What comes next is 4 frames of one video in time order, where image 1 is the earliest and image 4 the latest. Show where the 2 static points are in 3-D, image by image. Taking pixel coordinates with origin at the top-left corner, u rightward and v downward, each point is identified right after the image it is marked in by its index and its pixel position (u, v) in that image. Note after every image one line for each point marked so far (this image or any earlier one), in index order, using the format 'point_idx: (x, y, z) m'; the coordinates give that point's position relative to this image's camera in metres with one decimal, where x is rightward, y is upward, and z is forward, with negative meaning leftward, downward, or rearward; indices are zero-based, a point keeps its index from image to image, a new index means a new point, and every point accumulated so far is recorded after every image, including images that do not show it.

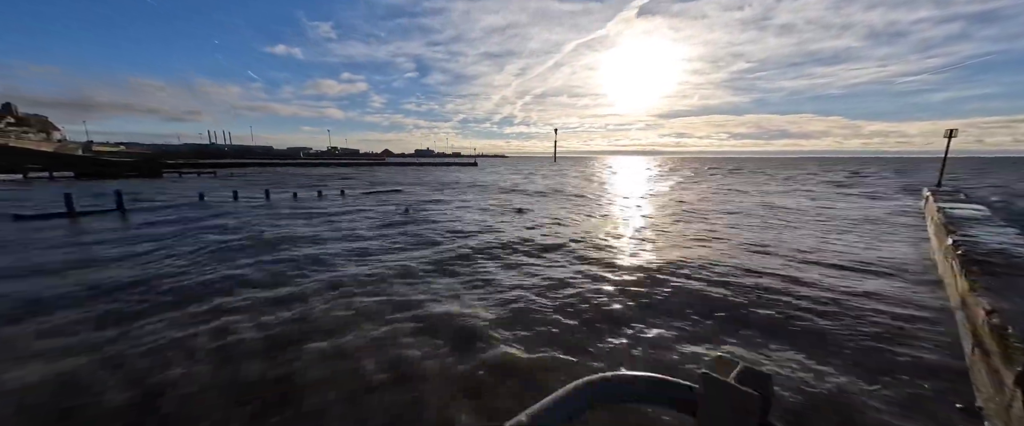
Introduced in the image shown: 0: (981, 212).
0: (+23.6, -0.1, +18.7) m
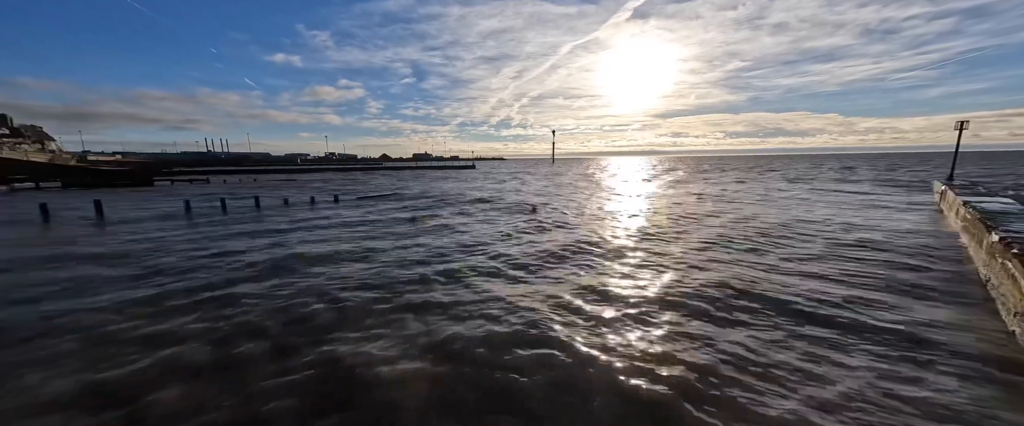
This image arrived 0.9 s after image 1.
0: (+23.8, +0.2, +18.5) m
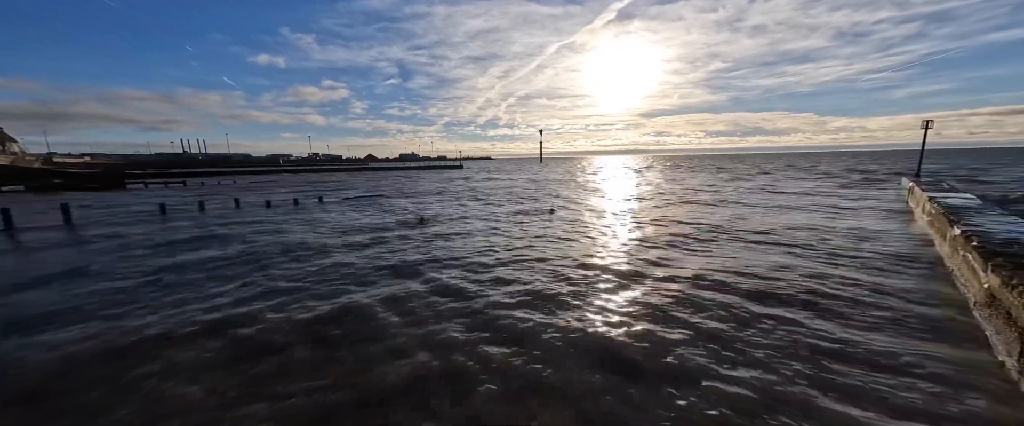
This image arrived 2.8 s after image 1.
0: (+24.1, +0.8, +20.3) m
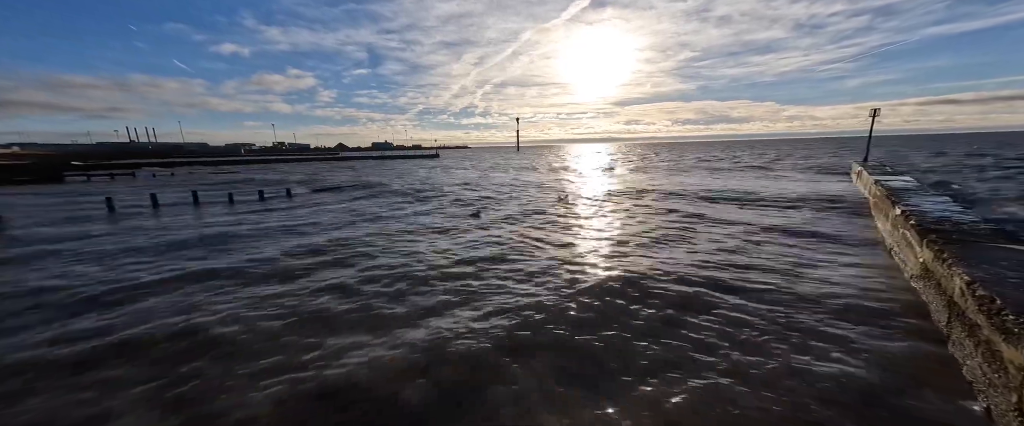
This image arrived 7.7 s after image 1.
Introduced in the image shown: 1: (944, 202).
0: (+24.1, +2.1, +22.9) m
1: (+19.9, +0.6, +17.2) m
